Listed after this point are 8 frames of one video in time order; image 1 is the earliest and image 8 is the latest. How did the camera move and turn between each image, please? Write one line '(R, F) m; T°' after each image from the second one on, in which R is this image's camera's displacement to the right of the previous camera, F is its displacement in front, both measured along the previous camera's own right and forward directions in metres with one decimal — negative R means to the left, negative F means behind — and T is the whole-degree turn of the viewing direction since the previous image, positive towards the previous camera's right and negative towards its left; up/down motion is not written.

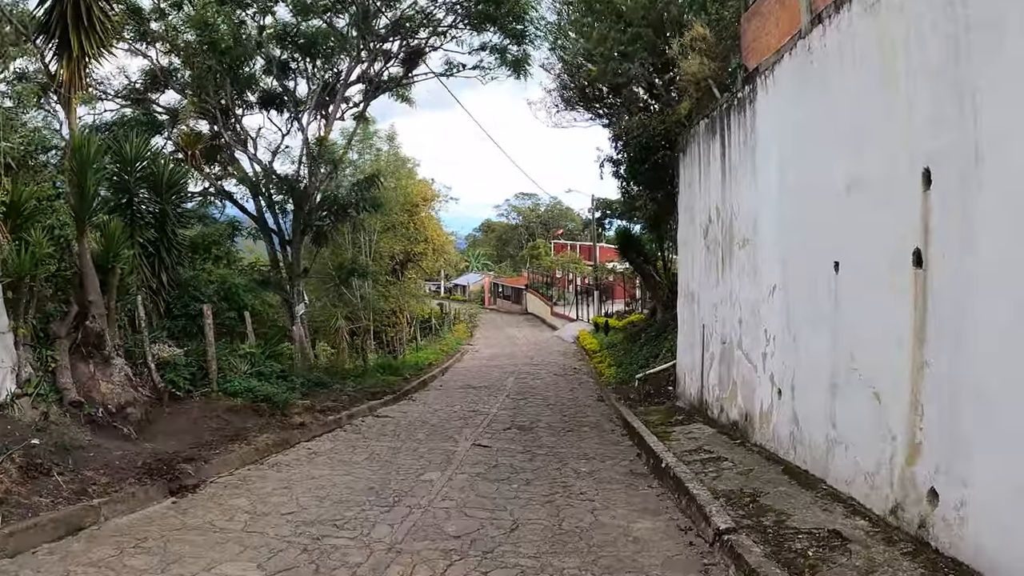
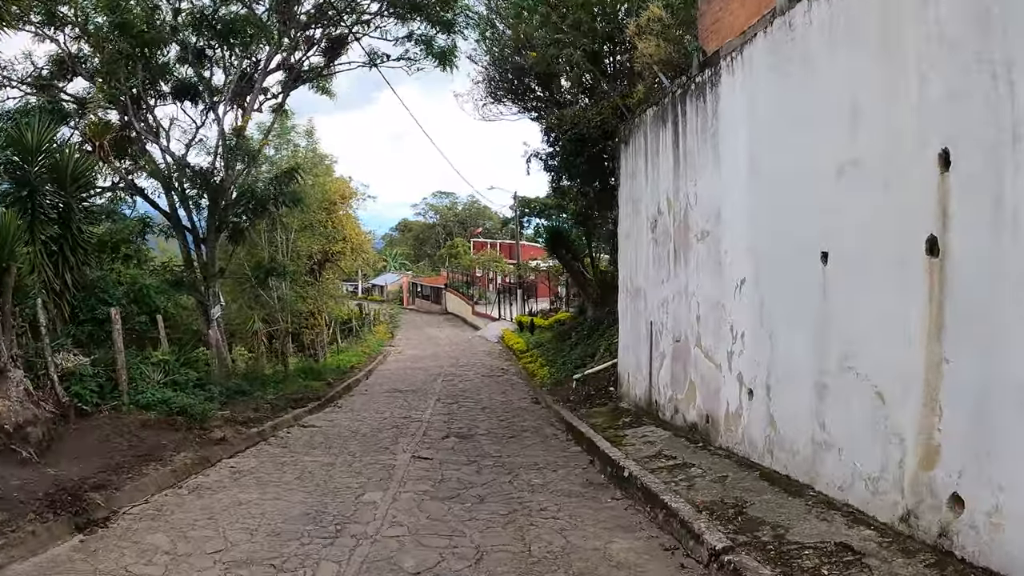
(-0.2, +0.5) m; +5°
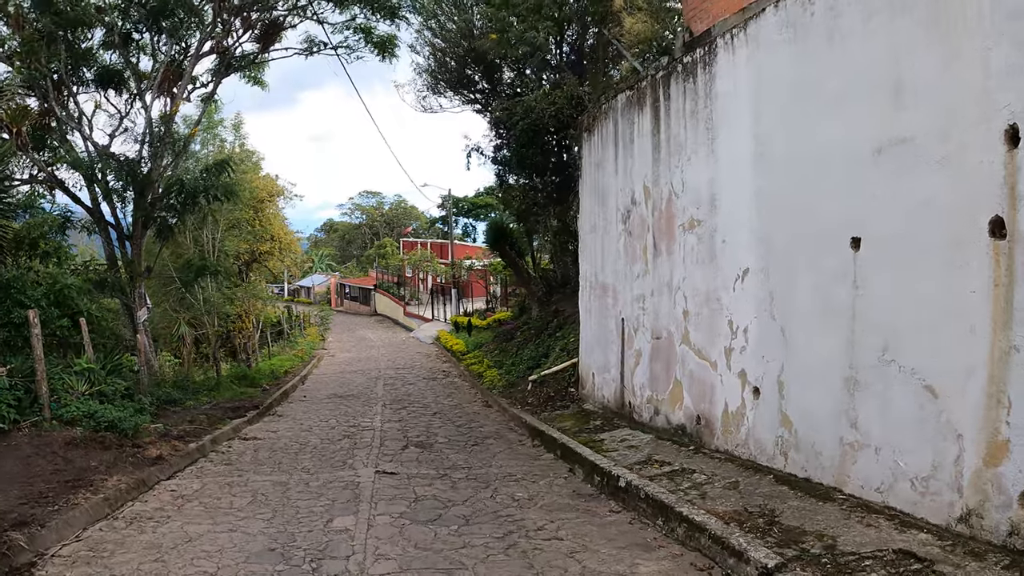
(-0.3, +0.5) m; +5°
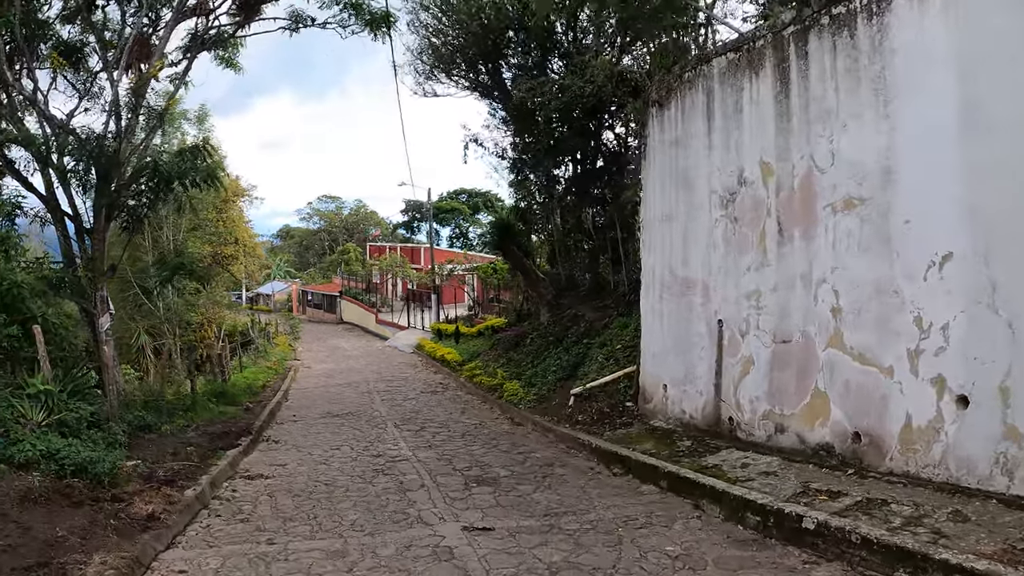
(-0.8, +1.6) m; +3°
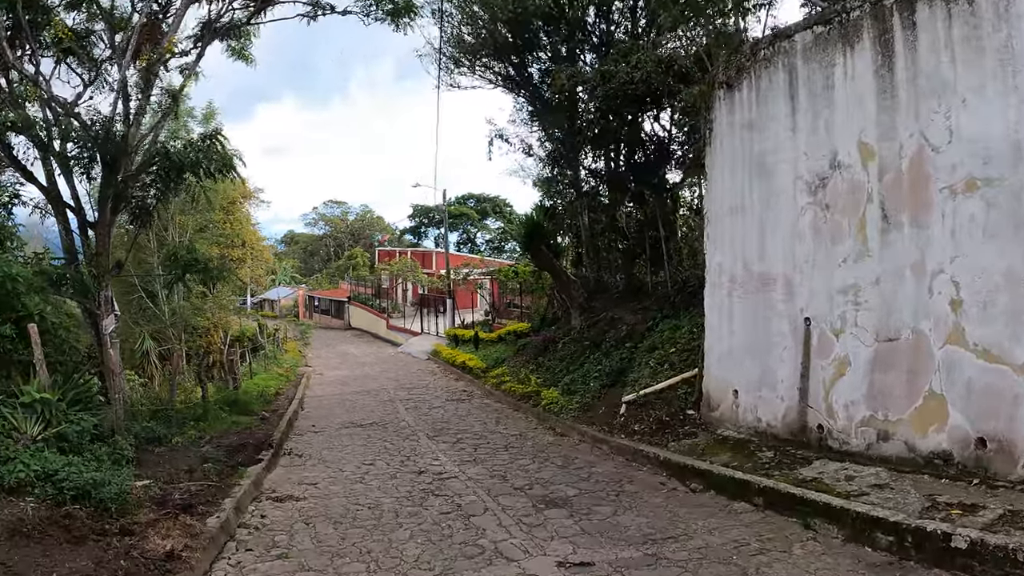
(-0.4, +0.8) m; 0°
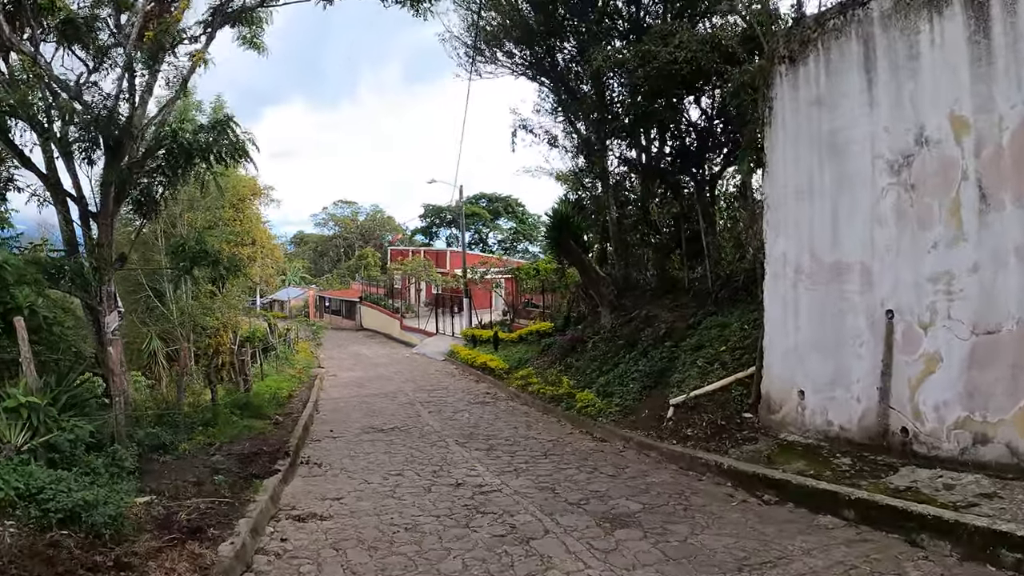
(-0.2, +0.7) m; 0°
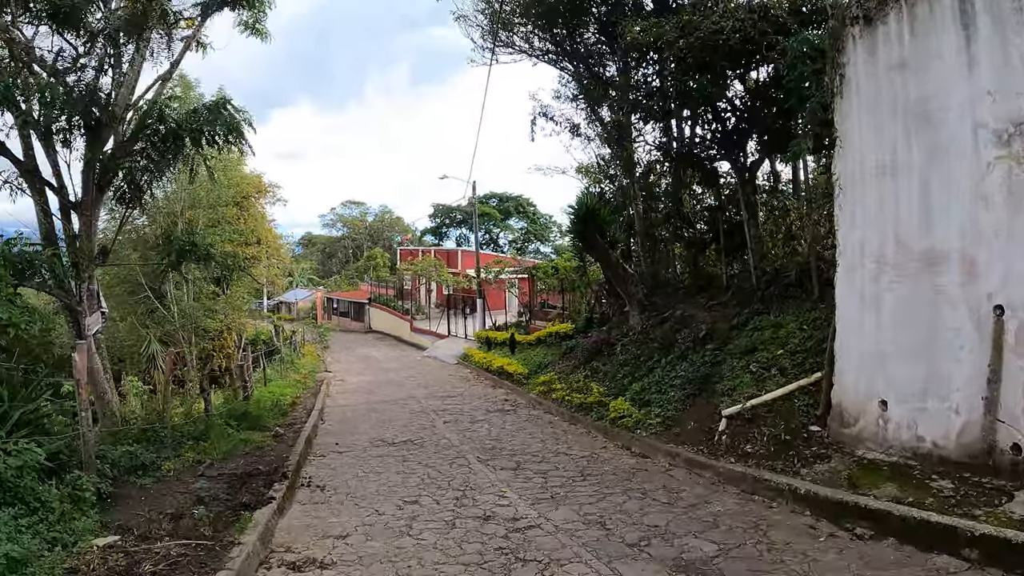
(-0.2, +0.9) m; -1°
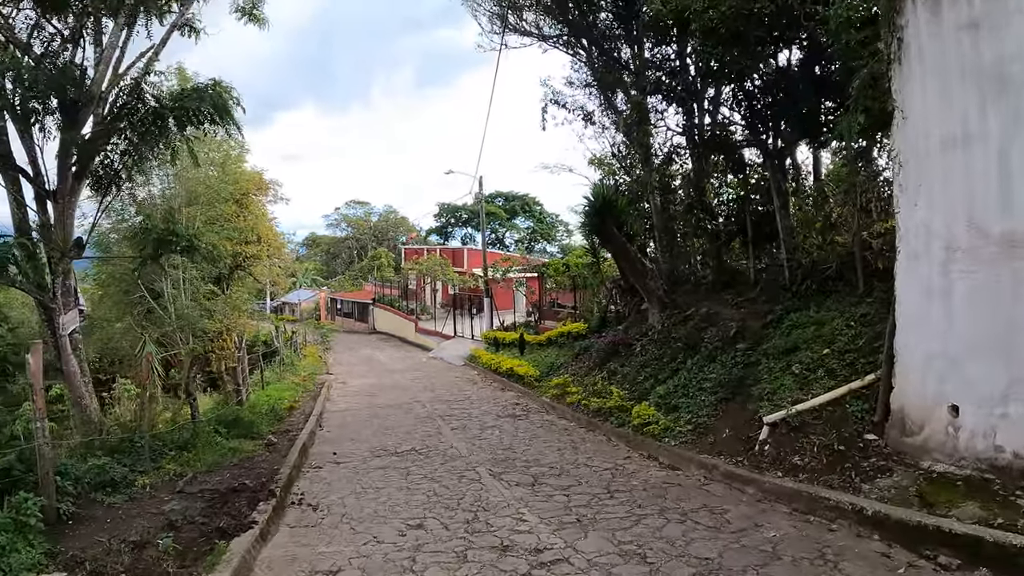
(-0.1, +0.7) m; 0°
